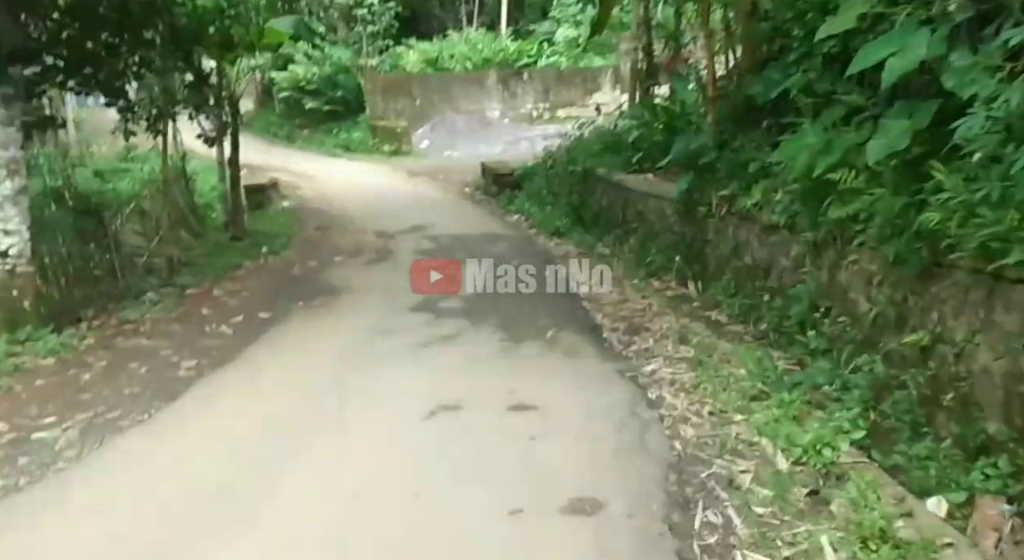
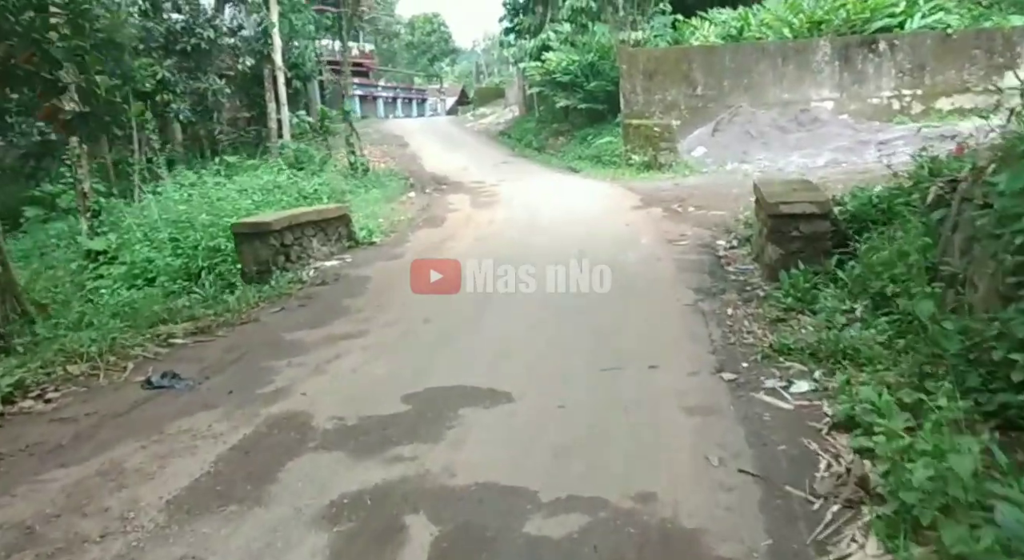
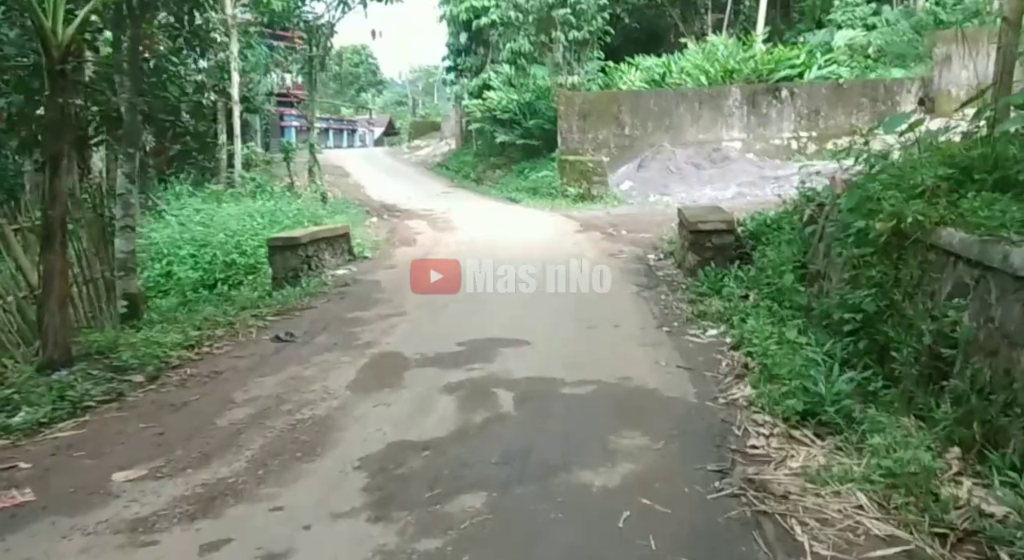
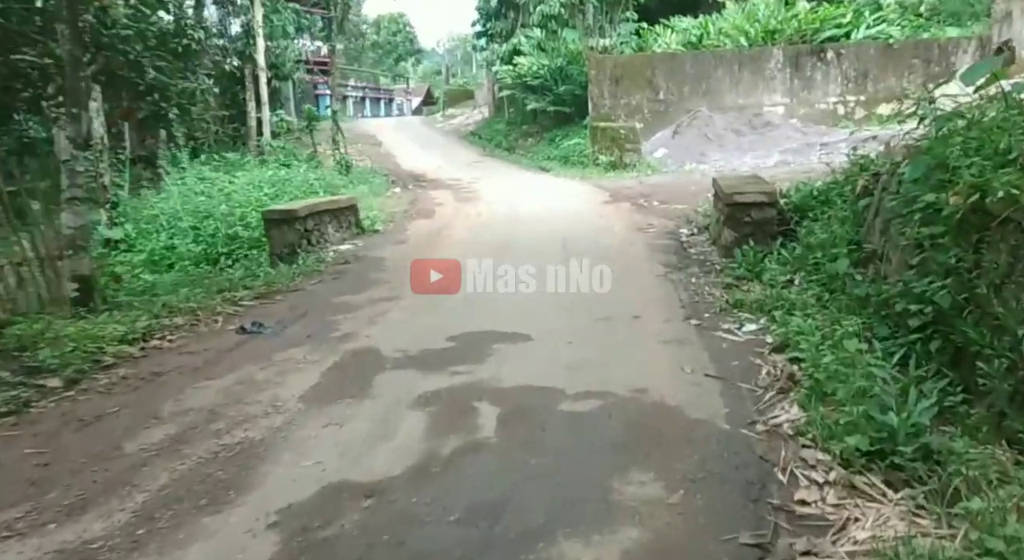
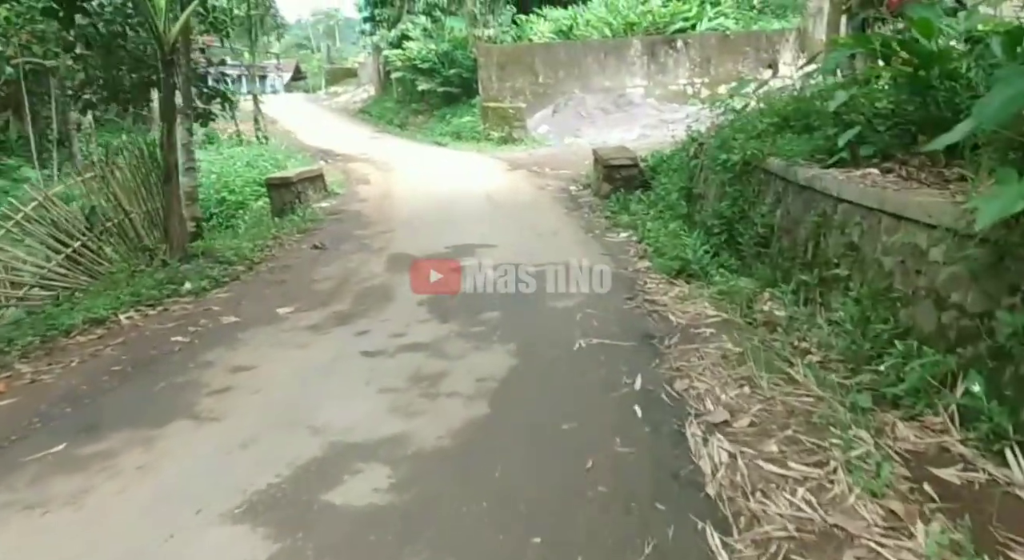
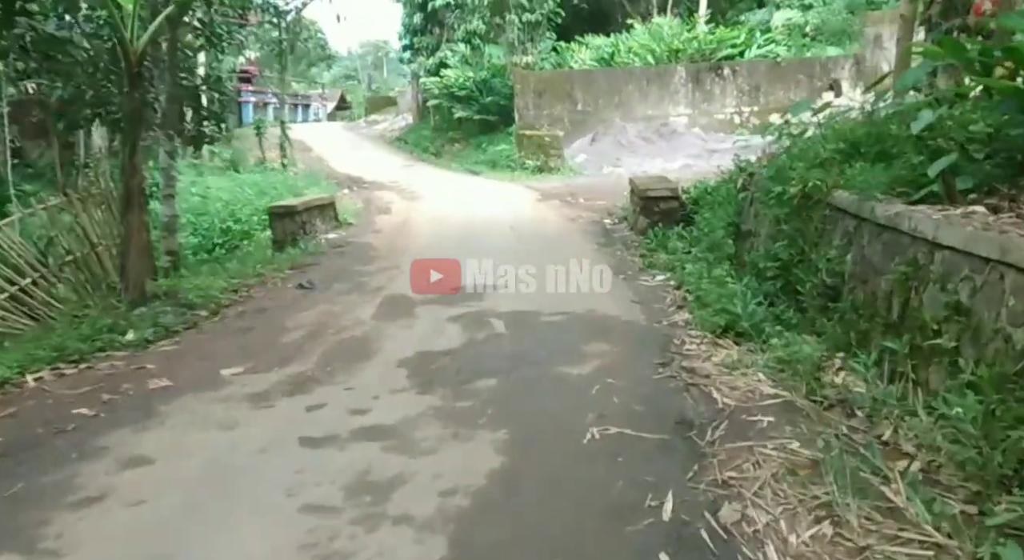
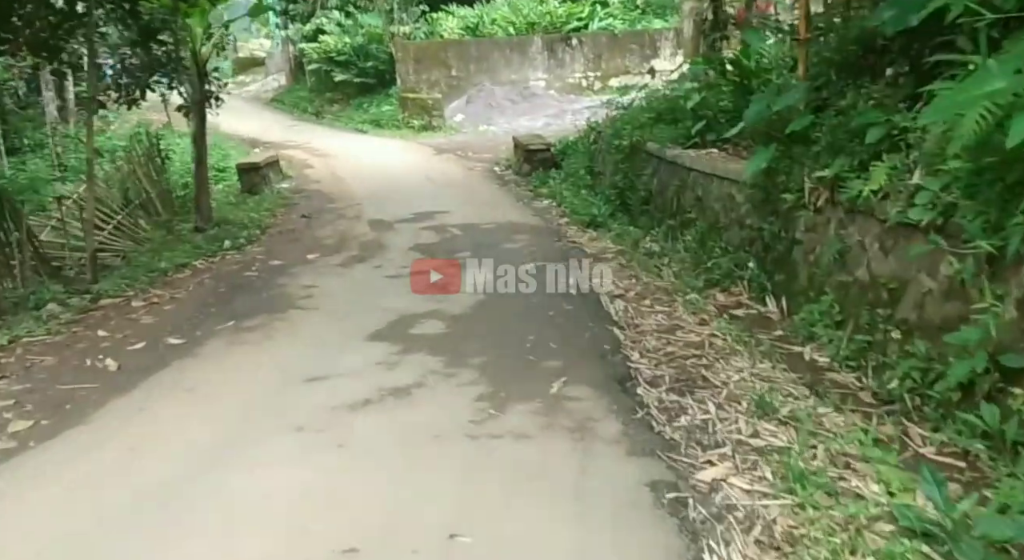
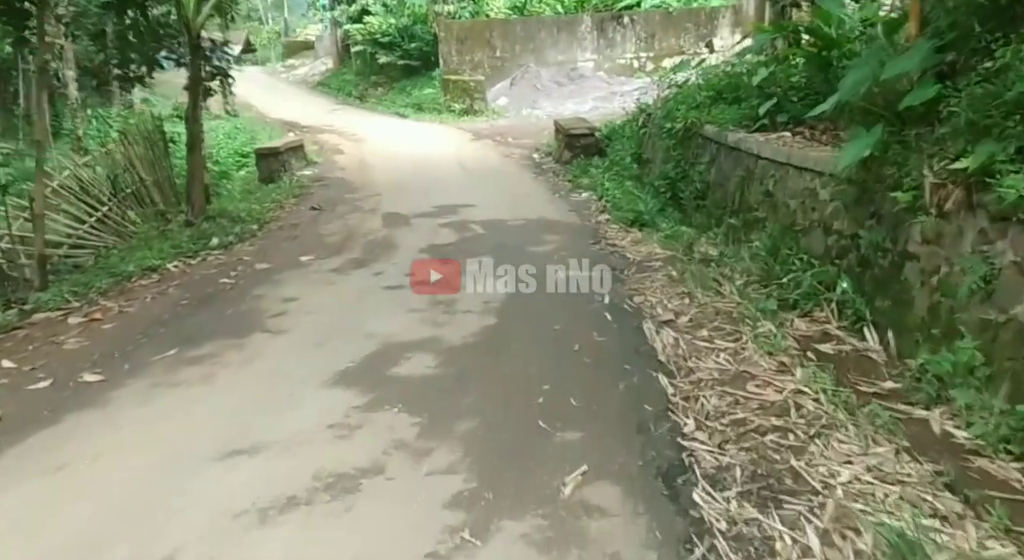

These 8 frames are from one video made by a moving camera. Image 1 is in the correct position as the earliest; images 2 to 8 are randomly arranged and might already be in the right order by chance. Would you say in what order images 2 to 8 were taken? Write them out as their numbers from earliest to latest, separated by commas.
7, 8, 5, 6, 3, 4, 2
